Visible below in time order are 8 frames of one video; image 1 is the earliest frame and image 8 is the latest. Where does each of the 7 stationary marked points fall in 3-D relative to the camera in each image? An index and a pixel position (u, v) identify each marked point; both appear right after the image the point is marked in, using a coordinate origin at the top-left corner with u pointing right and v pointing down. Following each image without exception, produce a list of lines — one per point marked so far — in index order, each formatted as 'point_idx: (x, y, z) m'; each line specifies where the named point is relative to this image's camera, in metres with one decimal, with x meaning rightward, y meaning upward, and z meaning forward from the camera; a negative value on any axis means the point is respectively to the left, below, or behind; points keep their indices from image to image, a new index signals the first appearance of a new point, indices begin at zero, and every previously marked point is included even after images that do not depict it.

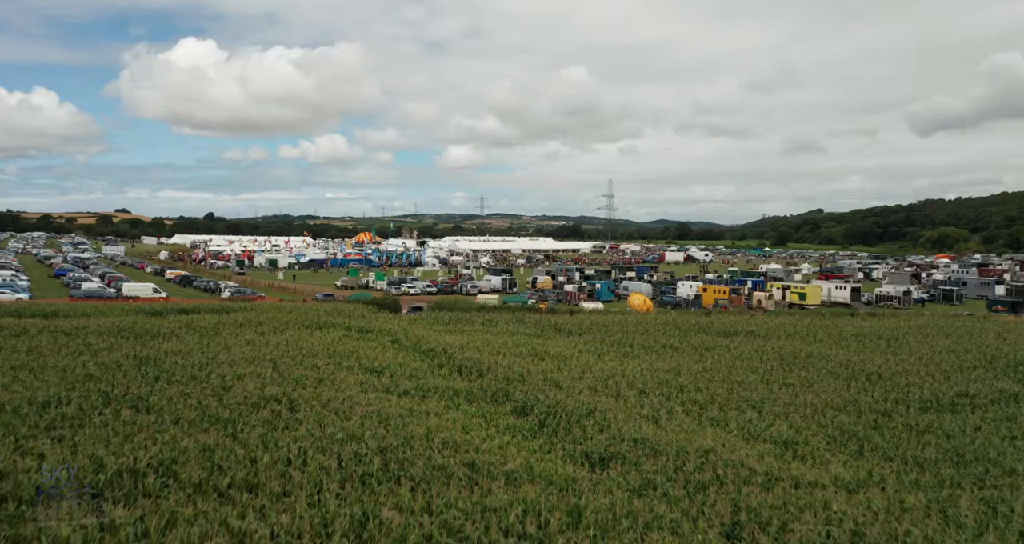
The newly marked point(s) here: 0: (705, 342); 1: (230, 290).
0: (+2.8, -1.0, +10.3) m
1: (-7.6, -0.5, +19.4) m
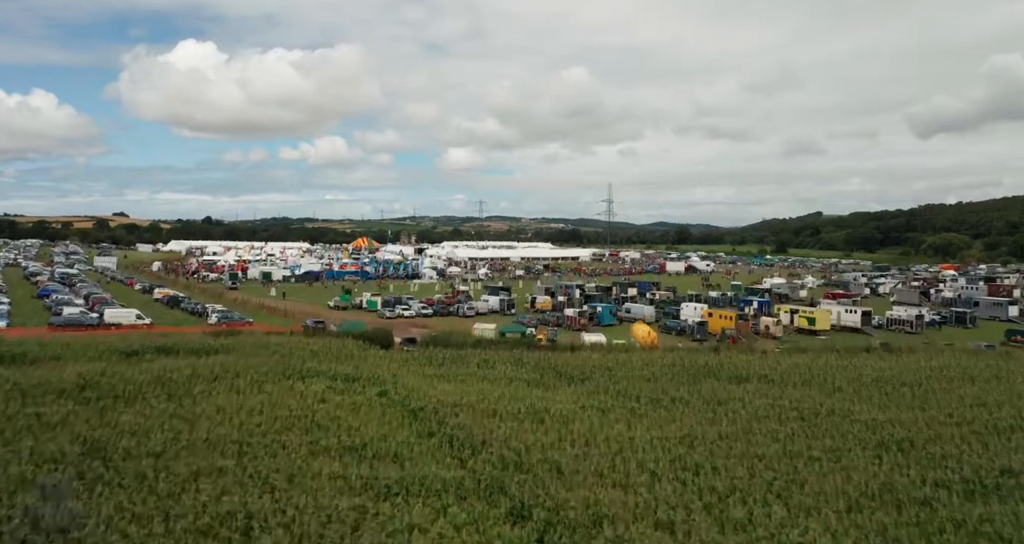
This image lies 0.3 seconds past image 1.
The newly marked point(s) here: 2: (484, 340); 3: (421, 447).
0: (+2.7, -1.6, +9.6) m
1: (-7.7, -1.1, +18.6) m
2: (-0.5, -1.3, +13.8) m
3: (-0.9, -1.6, +6.7) m
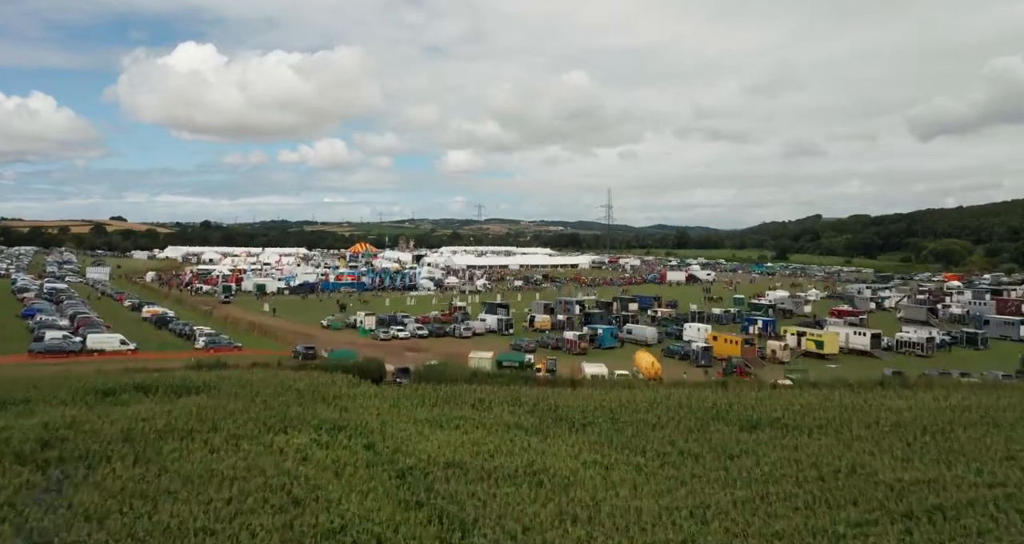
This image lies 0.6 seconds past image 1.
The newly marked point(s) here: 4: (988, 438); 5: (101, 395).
0: (+2.7, -2.2, +8.9) m
1: (-7.7, -1.7, +18.0) m
2: (-0.6, -1.9, +13.2) m
3: (-0.9, -2.2, +6.1) m
4: (+6.3, -2.2, +9.5) m
5: (-6.3, -1.9, +11.0) m
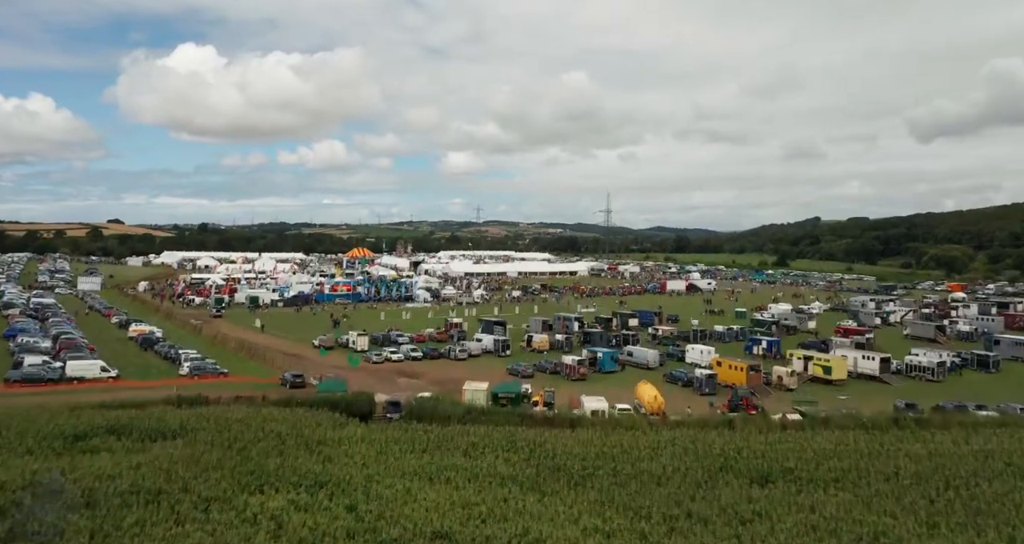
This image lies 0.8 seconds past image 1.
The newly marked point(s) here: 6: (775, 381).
0: (+2.6, -2.7, +8.3) m
1: (-7.8, -2.3, +17.4) m
2: (-0.7, -2.4, +12.5) m
3: (-1.0, -2.7, +5.4) m
4: (+6.3, -2.8, +8.9) m
5: (-6.4, -2.4, +10.4) m
6: (+6.3, -2.6, +17.2) m
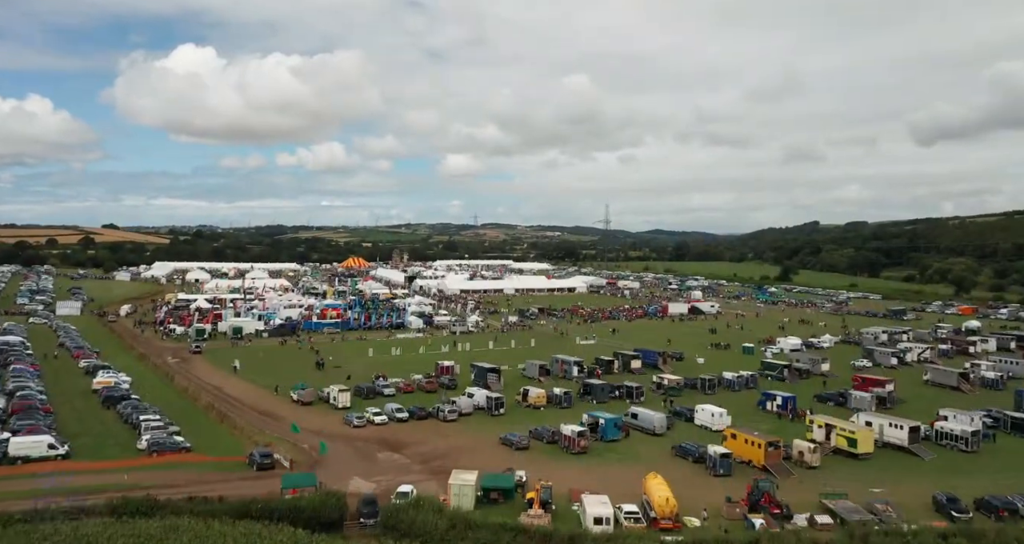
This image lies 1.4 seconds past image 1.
0: (+2.5, -4.1, +6.7) m
1: (-8.0, -3.6, +15.7) m
2: (-0.8, -3.8, +10.9) m
3: (-1.1, -4.1, +3.8) m
4: (+6.1, -4.1, +7.3) m
5: (-6.5, -3.8, +8.7) m
6: (+6.2, -4.0, +15.6) m
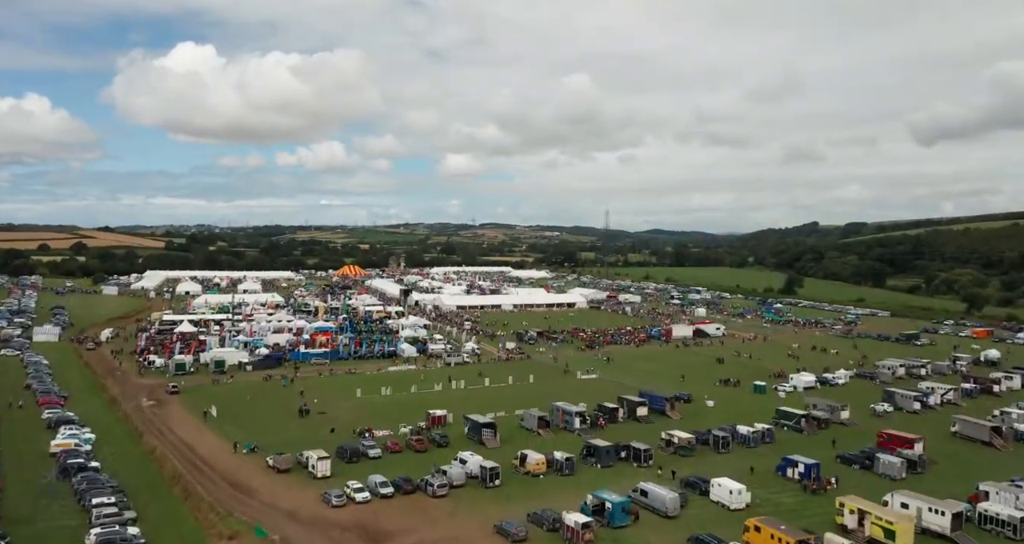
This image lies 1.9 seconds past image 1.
0: (+2.4, -5.5, +4.9) m
1: (-8.1, -5.0, +13.9) m
2: (-0.9, -5.2, +9.1) m
3: (-1.2, -5.5, +2.0) m
4: (+6.1, -5.6, +5.5) m
5: (-6.6, -5.2, +6.9) m
6: (+6.1, -5.4, +13.8) m
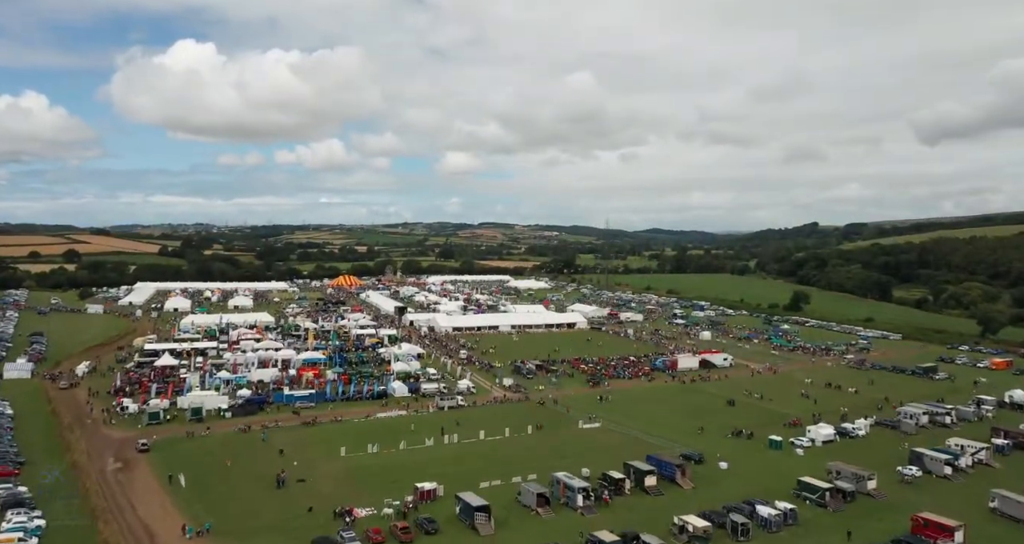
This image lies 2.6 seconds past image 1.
0: (+2.3, -7.4, +2.8) m
1: (-8.2, -6.9, +11.8) m
2: (-1.0, -7.1, +7.0) m
3: (-1.2, -7.3, -0.1) m
4: (+6.0, -7.4, +3.4) m
5: (-6.7, -7.0, +4.8) m
6: (+6.0, -7.3, +11.7) m
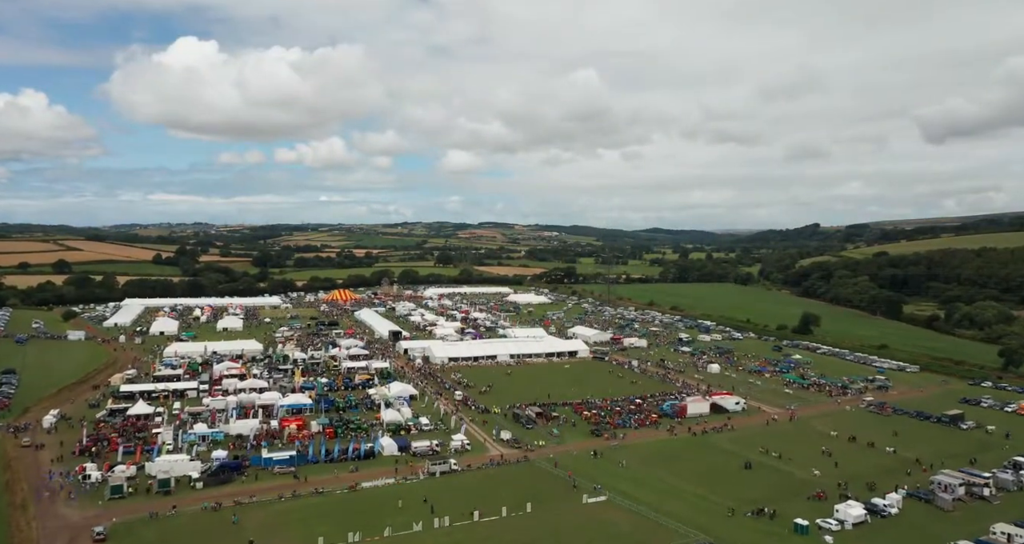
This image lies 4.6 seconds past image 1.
0: (+2.2, -9.7, +0.1) m
1: (-8.3, -9.2, +9.1) m
2: (-1.1, -9.4, +4.3) m
3: (-1.3, -9.7, -2.8) m
4: (+5.9, -9.8, +0.7) m
5: (-6.8, -9.4, +2.1) m
6: (+5.9, -9.6, +9.0) m
